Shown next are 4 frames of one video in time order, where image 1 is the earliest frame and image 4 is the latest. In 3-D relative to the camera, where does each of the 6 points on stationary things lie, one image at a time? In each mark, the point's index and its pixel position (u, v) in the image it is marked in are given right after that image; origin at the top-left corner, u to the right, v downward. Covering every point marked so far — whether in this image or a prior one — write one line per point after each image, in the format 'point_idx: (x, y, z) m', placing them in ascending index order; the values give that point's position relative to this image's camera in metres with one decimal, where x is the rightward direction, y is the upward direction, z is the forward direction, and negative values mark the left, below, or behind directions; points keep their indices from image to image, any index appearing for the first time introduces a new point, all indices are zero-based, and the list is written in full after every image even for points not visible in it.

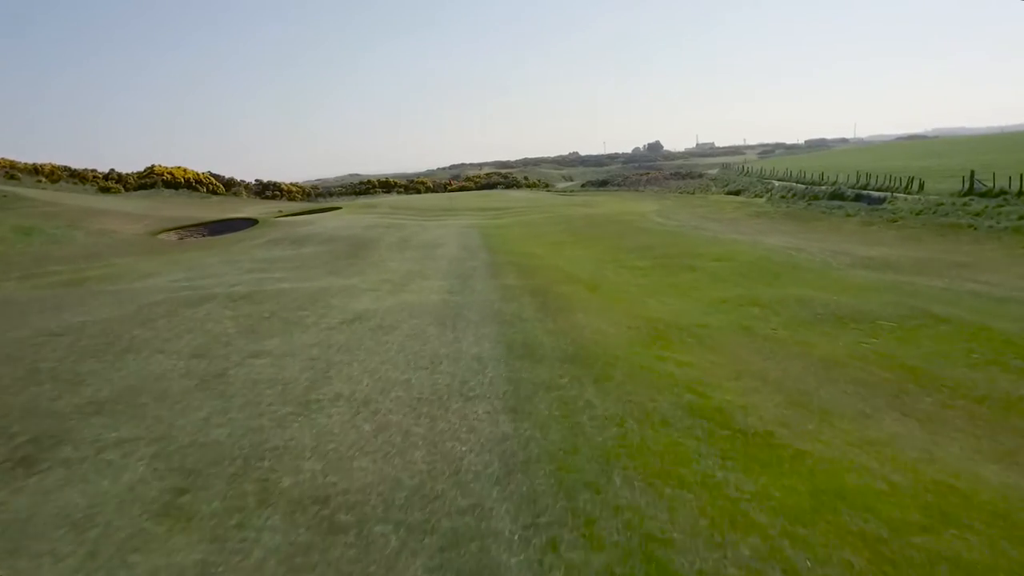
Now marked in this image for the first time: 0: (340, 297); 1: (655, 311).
0: (-3.9, -0.2, +17.1) m
1: (+3.0, -0.5, +15.7) m
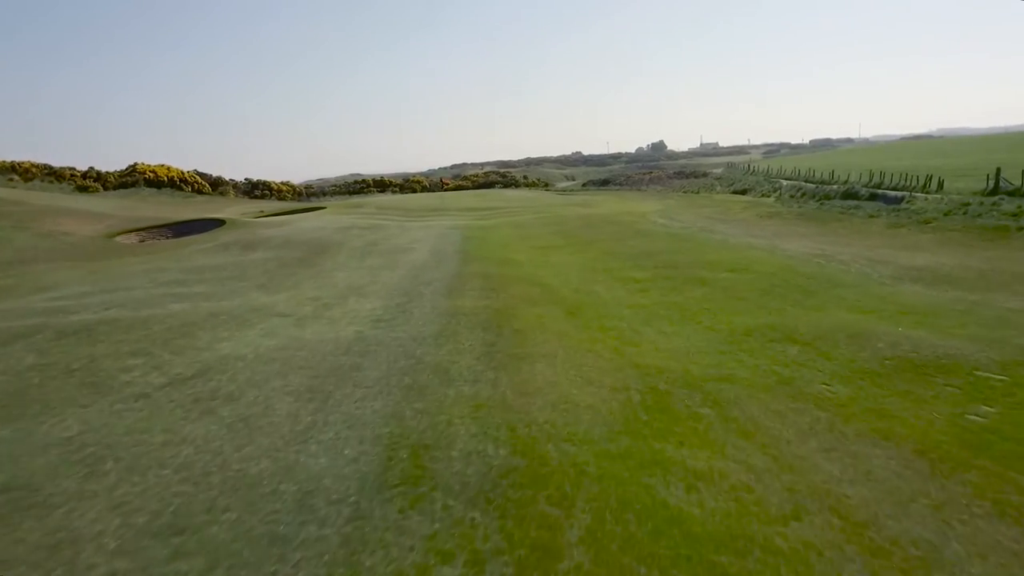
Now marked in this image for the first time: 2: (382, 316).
0: (-4.8, -0.6, +12.7) m
1: (+2.1, -1.0, +11.2) m
2: (-2.4, -0.5, +13.4) m
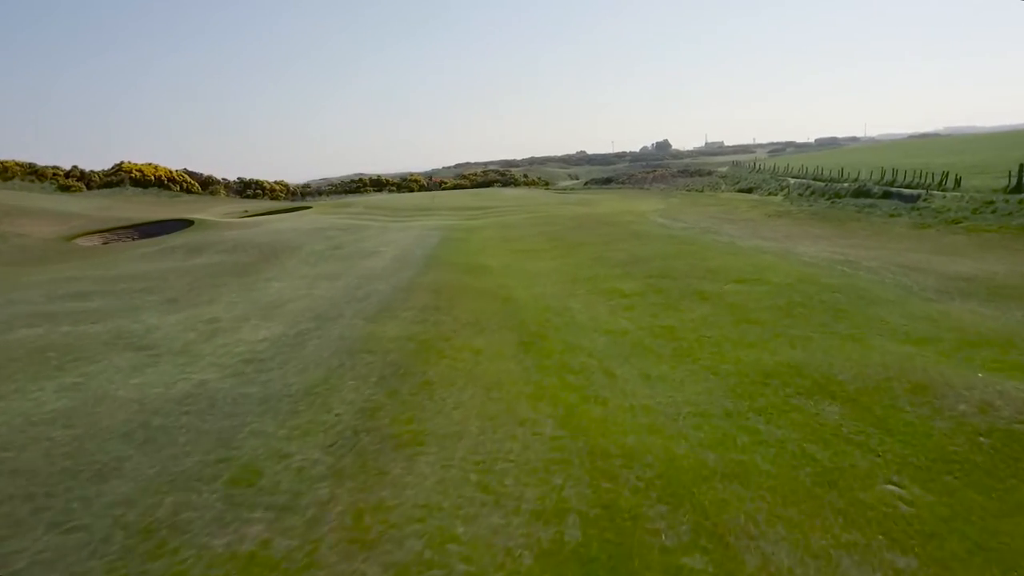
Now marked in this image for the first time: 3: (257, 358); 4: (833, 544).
0: (-5.8, -1.0, +9.1) m
1: (+1.2, -1.3, +7.7) m
2: (-3.4, -0.9, +9.9) m
3: (-3.2, -0.9, +9.5) m
4: (+2.2, -1.7, +5.0) m
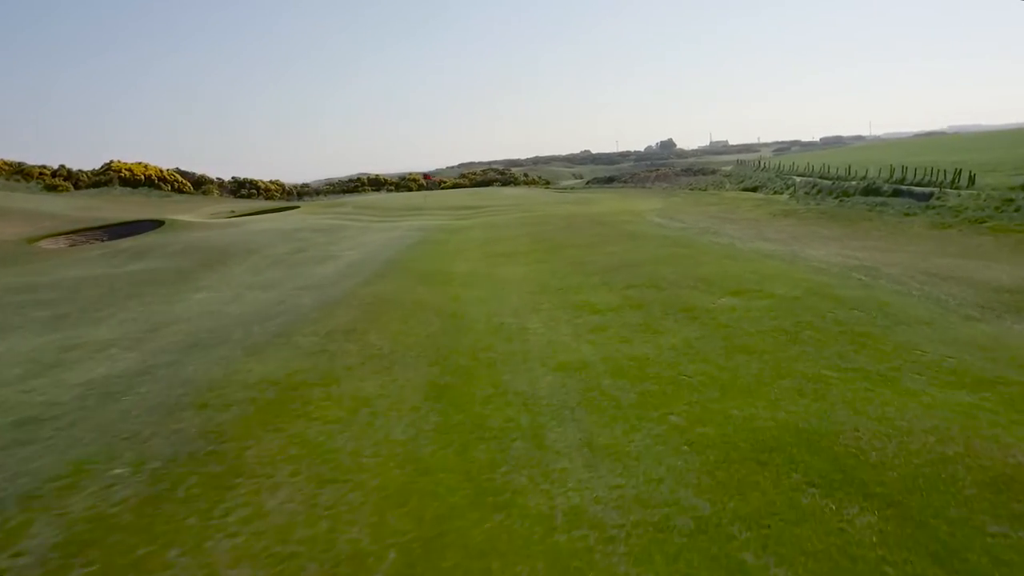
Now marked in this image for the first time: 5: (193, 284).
0: (-6.8, -1.3, +6.4) m
1: (+0.2, -1.5, +4.8) m
2: (-4.4, -1.1, +7.1) m
3: (-4.2, -1.2, +6.7) m
4: (+1.2, -2.0, +2.1) m
5: (-8.2, +0.1, +18.7) m
